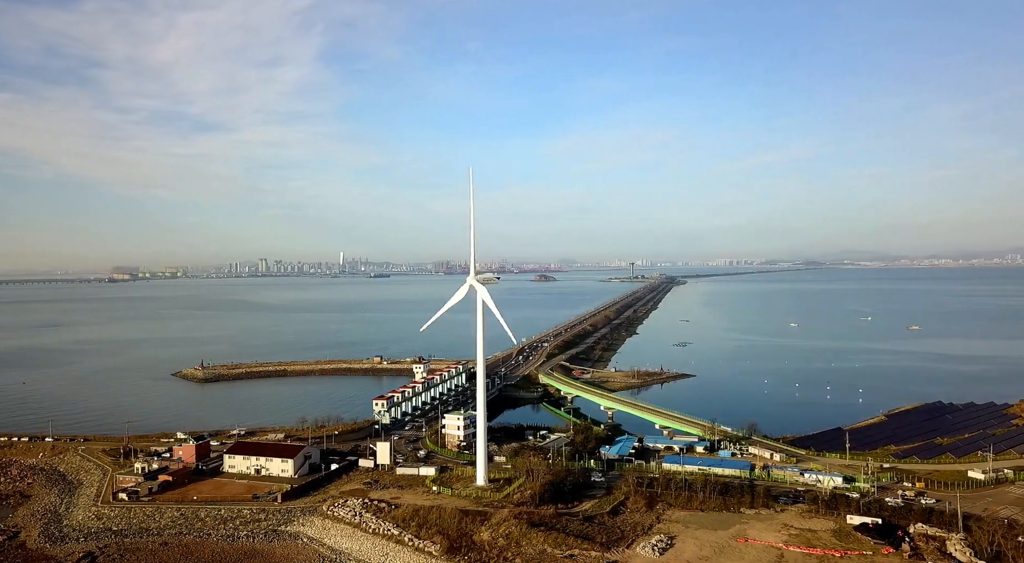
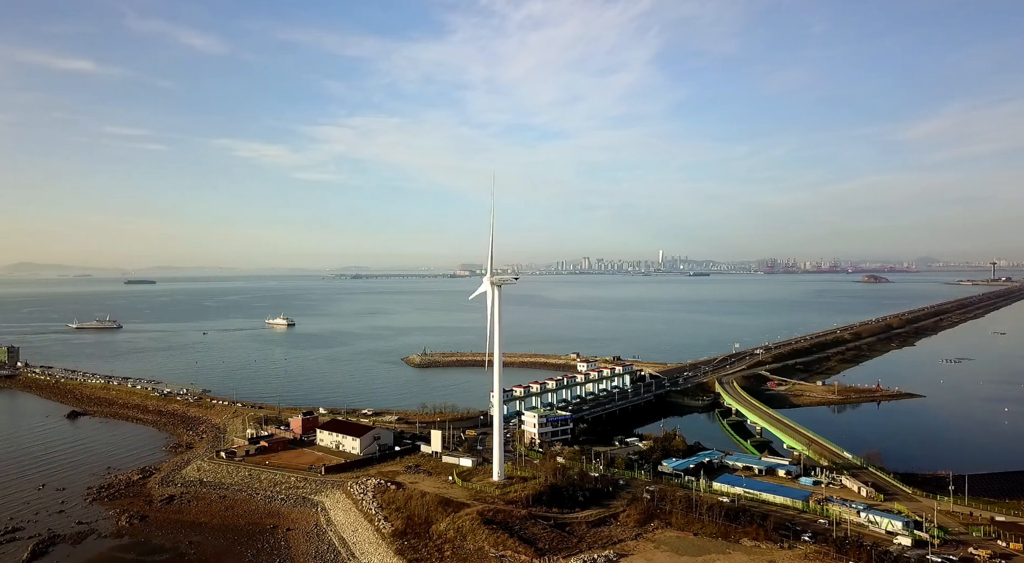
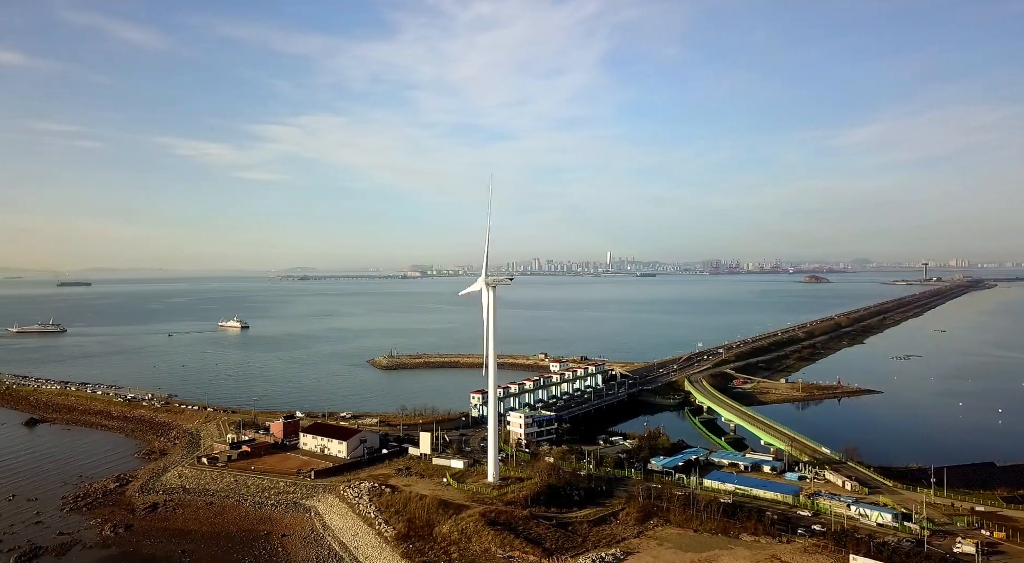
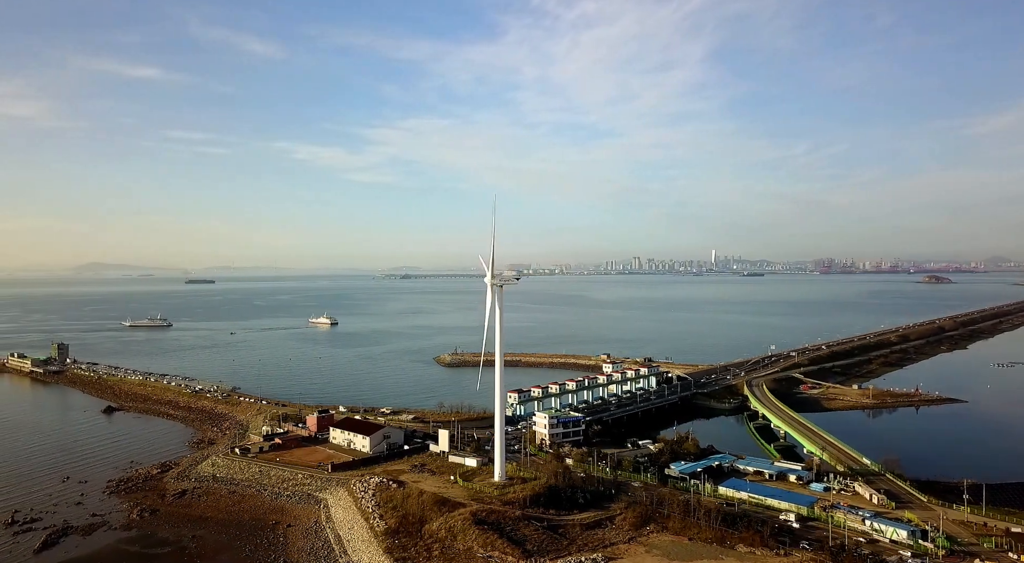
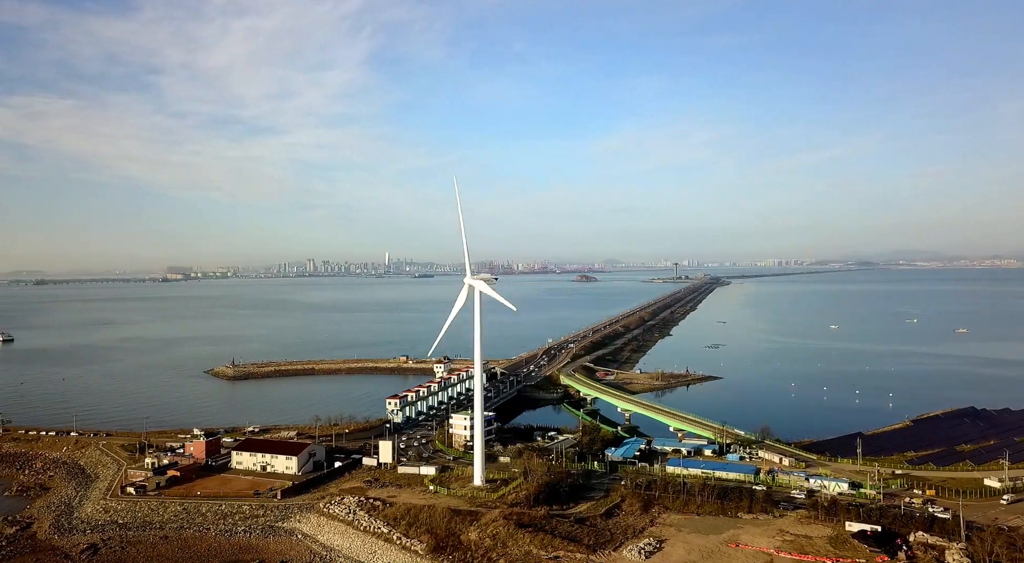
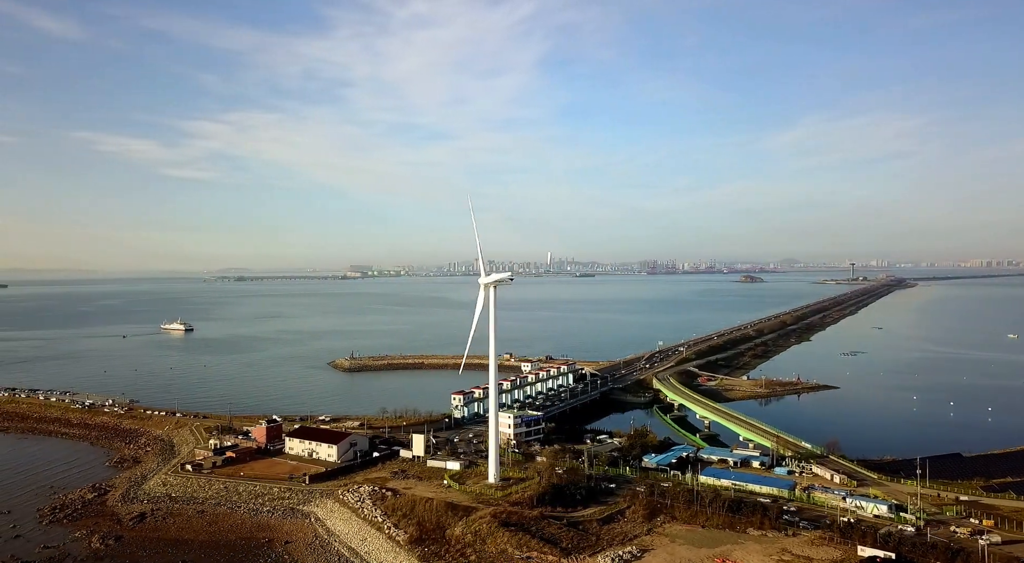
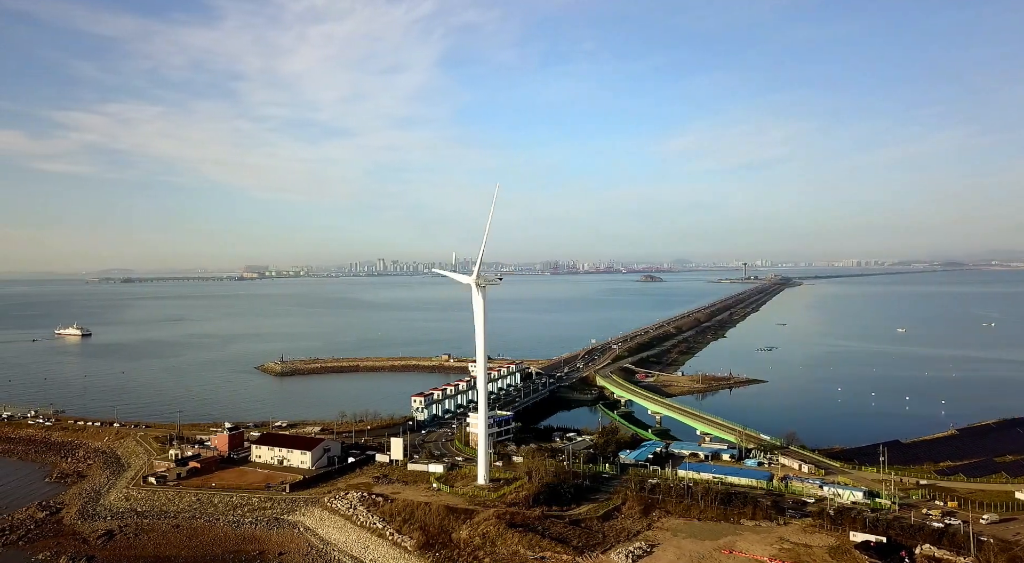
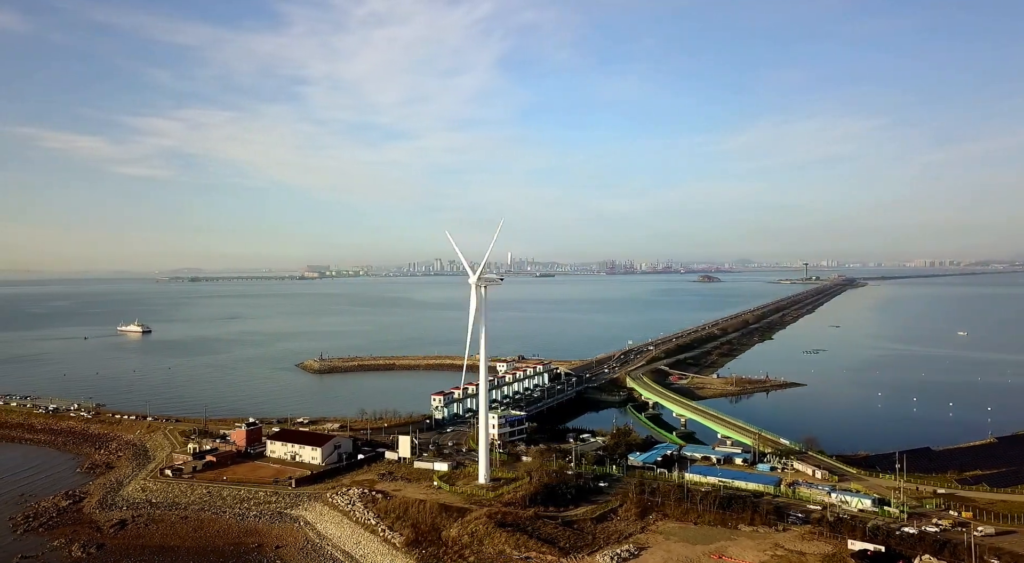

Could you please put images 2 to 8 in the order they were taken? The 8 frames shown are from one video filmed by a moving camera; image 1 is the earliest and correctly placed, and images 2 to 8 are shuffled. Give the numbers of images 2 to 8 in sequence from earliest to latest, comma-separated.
5, 7, 8, 6, 3, 2, 4
